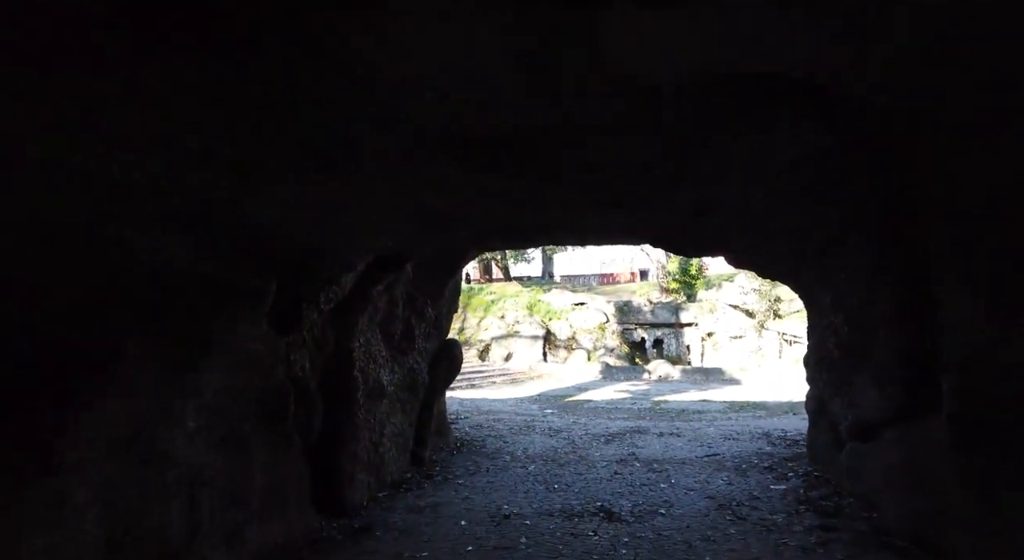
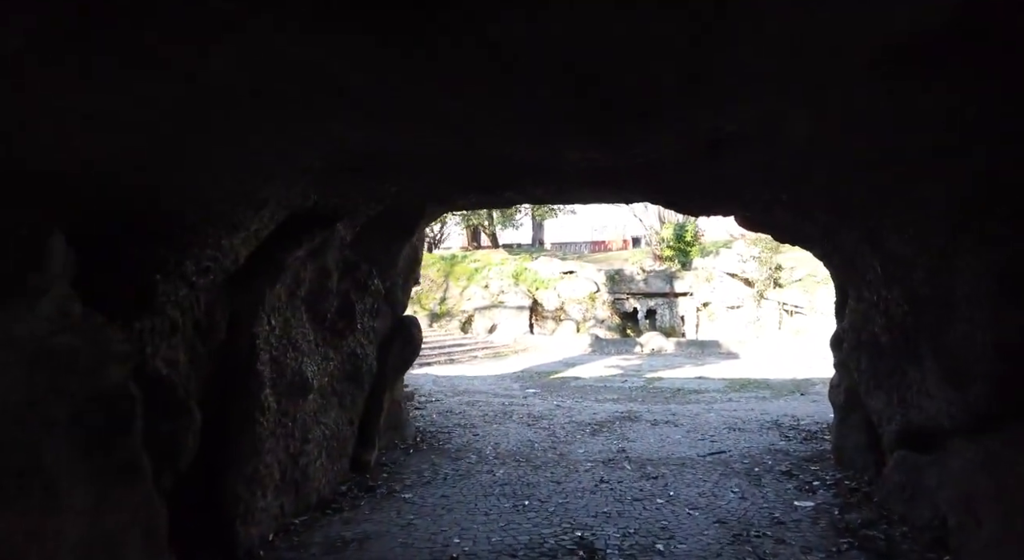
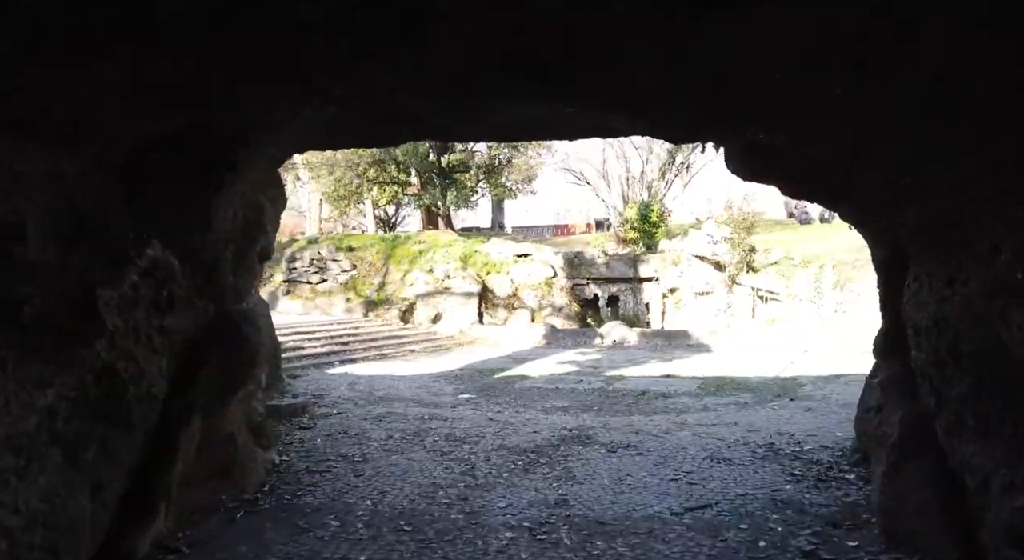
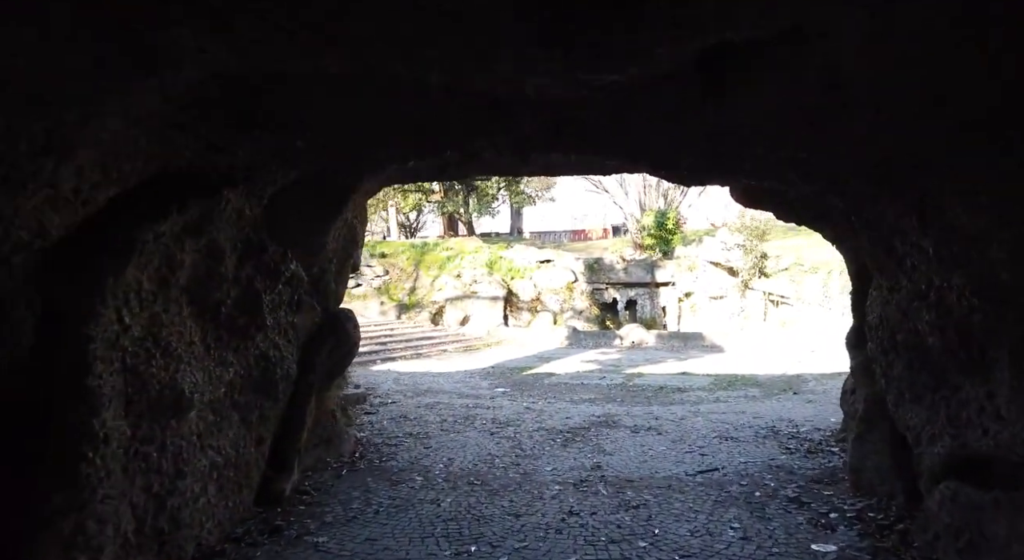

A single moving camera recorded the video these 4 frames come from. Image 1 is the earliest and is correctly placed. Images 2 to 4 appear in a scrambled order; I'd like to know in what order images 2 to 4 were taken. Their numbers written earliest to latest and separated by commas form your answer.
2, 4, 3
